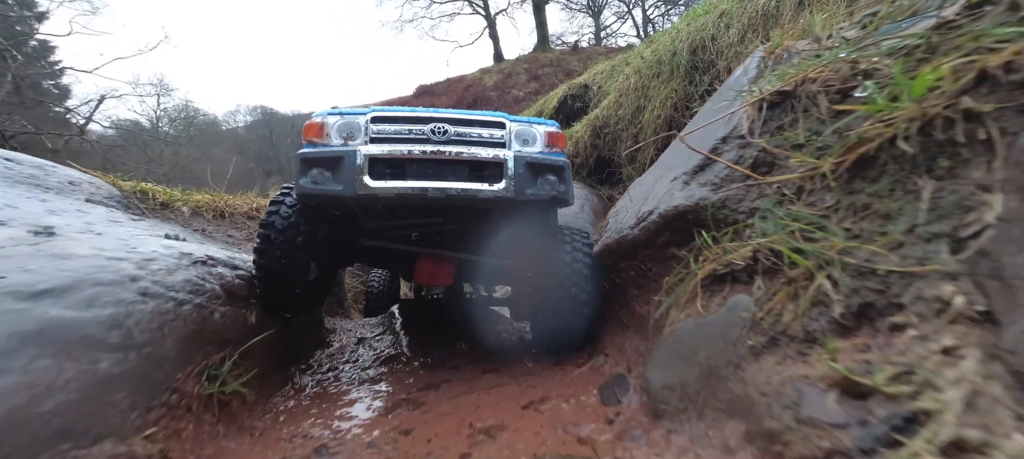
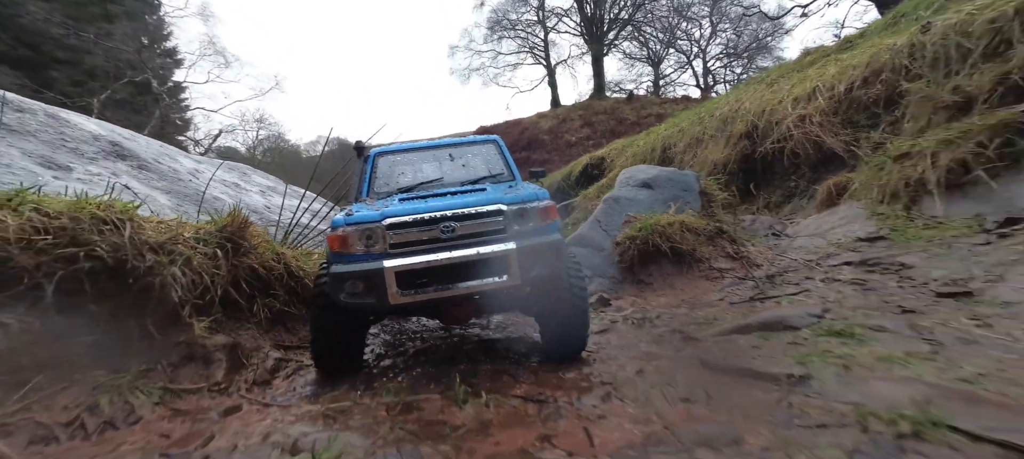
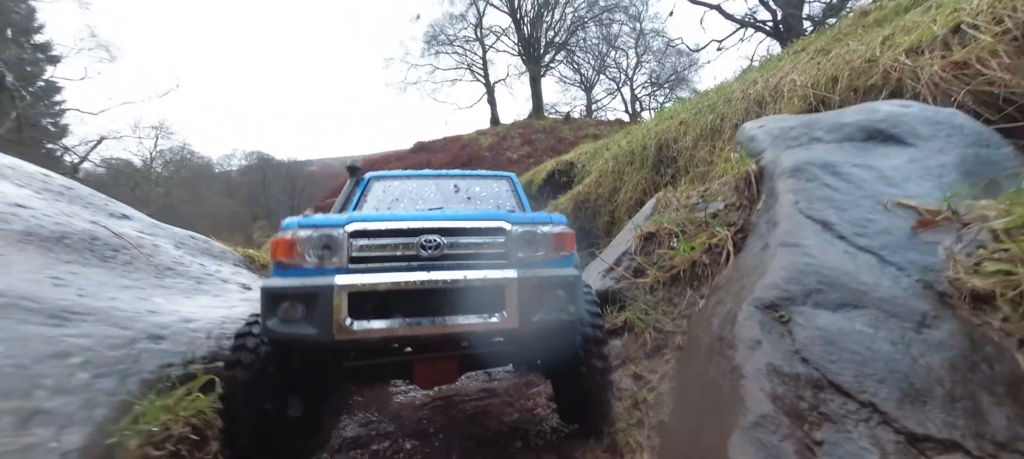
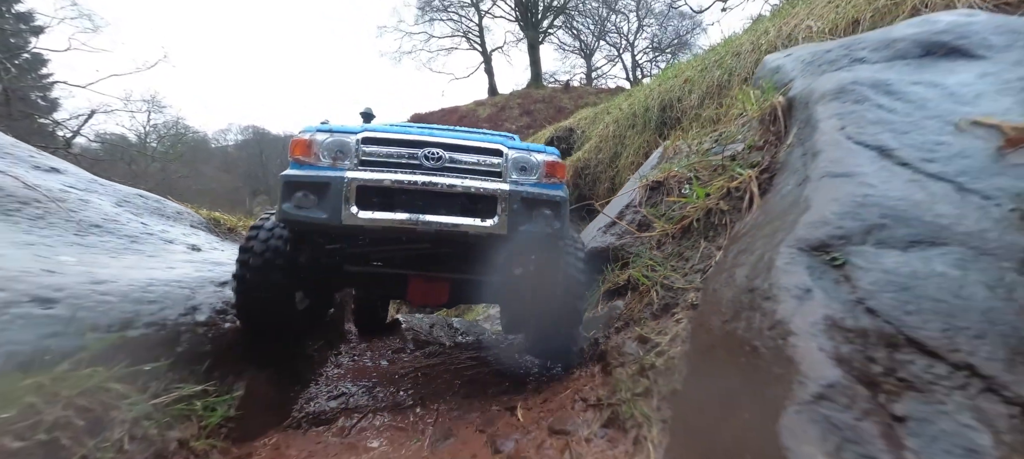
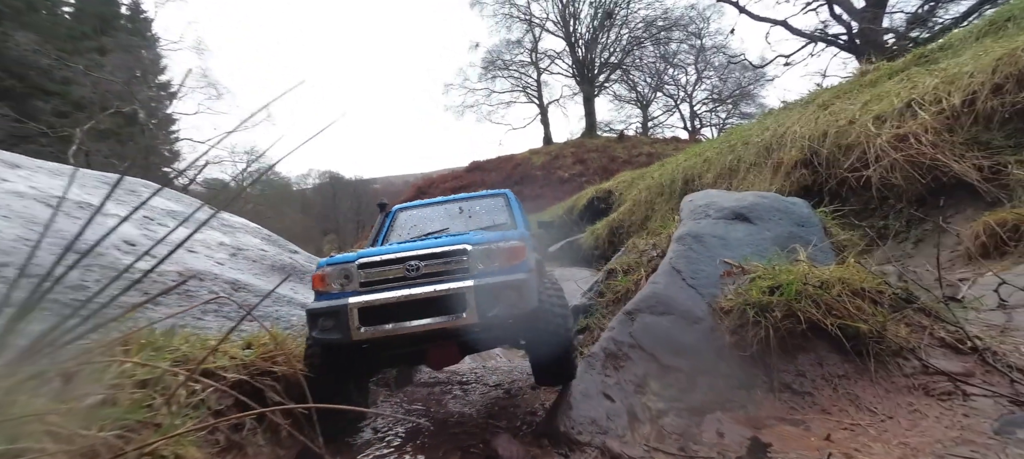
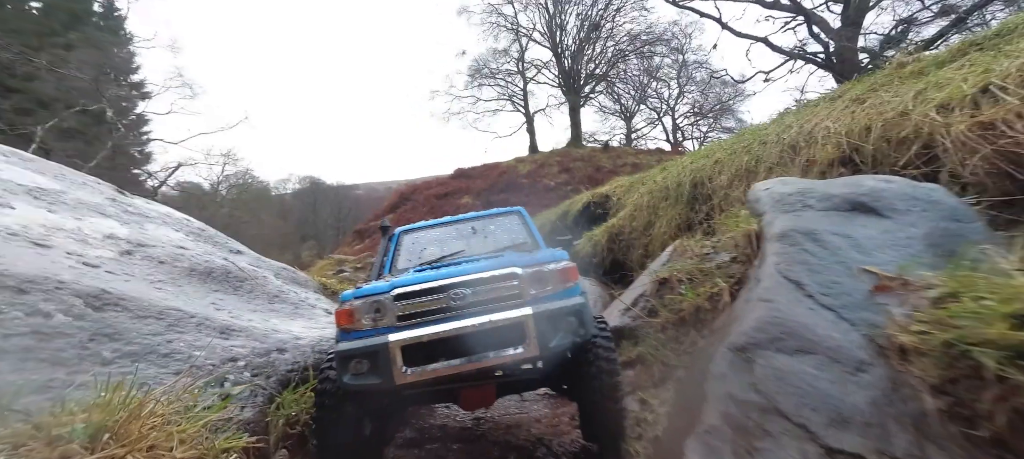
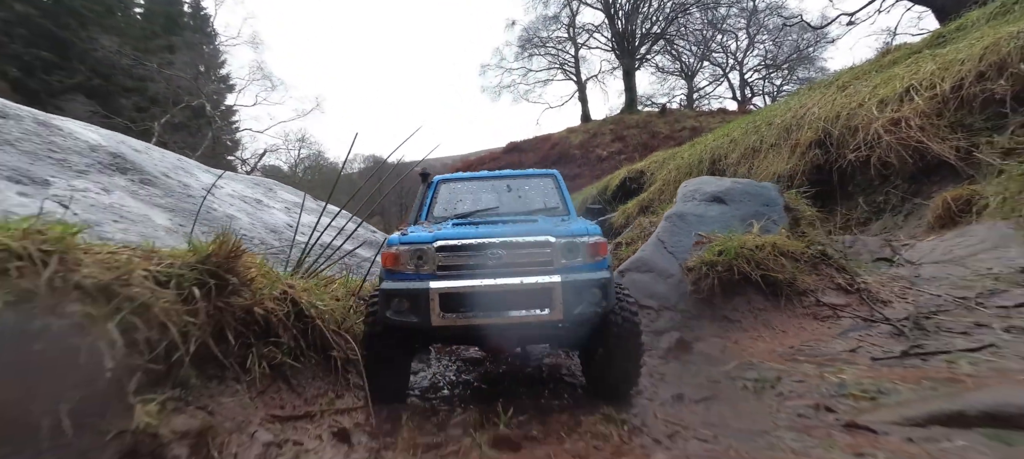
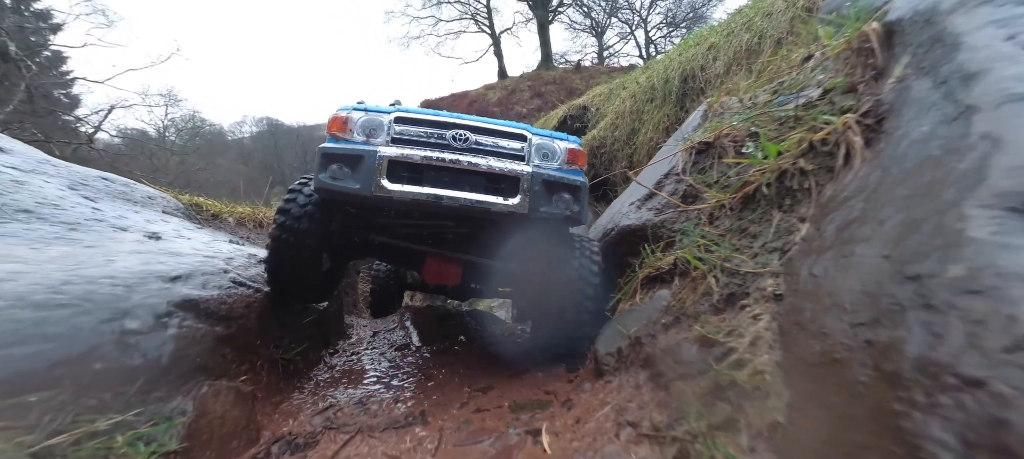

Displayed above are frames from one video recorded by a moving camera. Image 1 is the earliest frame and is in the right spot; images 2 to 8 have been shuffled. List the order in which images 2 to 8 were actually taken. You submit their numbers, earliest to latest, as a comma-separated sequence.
8, 4, 3, 6, 5, 7, 2
